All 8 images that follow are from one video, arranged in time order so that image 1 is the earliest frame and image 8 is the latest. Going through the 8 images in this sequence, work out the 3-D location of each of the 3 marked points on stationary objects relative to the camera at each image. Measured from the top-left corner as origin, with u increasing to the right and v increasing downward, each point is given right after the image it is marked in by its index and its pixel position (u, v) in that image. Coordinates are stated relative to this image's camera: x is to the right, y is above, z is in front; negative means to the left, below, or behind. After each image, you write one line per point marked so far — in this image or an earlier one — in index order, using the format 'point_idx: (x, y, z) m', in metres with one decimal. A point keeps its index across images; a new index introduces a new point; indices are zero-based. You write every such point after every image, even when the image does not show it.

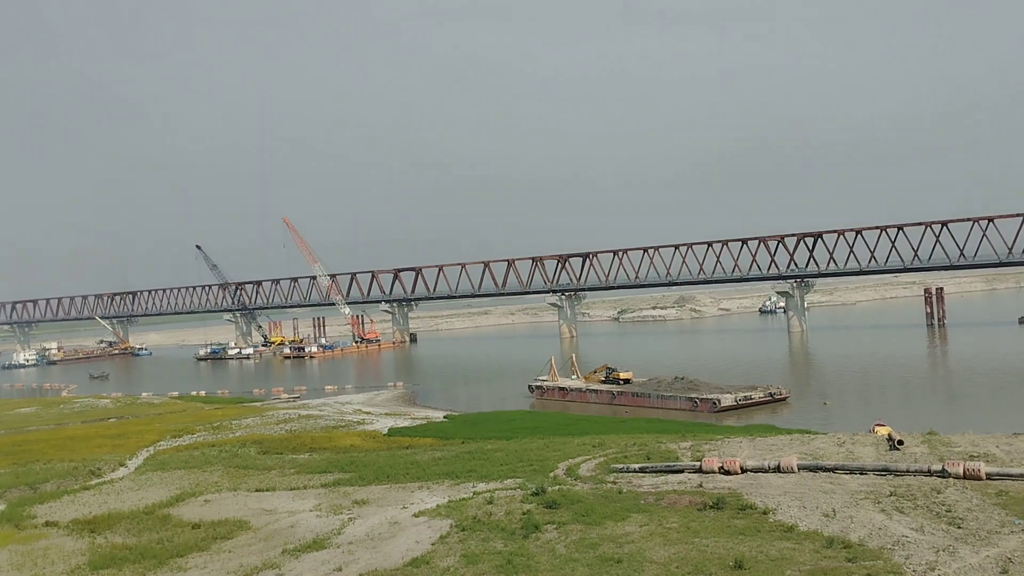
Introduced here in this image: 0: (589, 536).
0: (+1.3, -4.2, +12.8) m
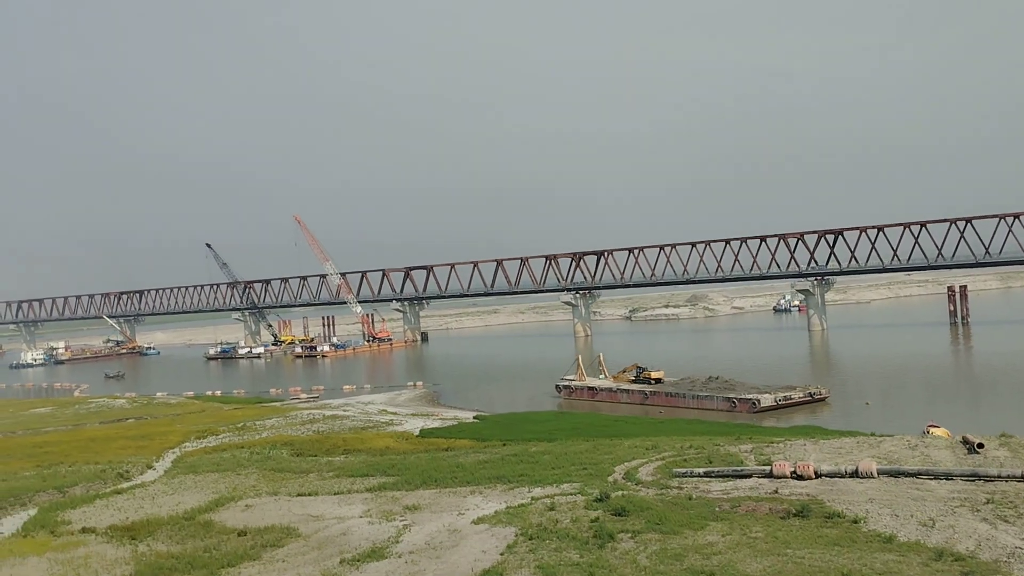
0: (+2.5, -4.1, +12.0) m
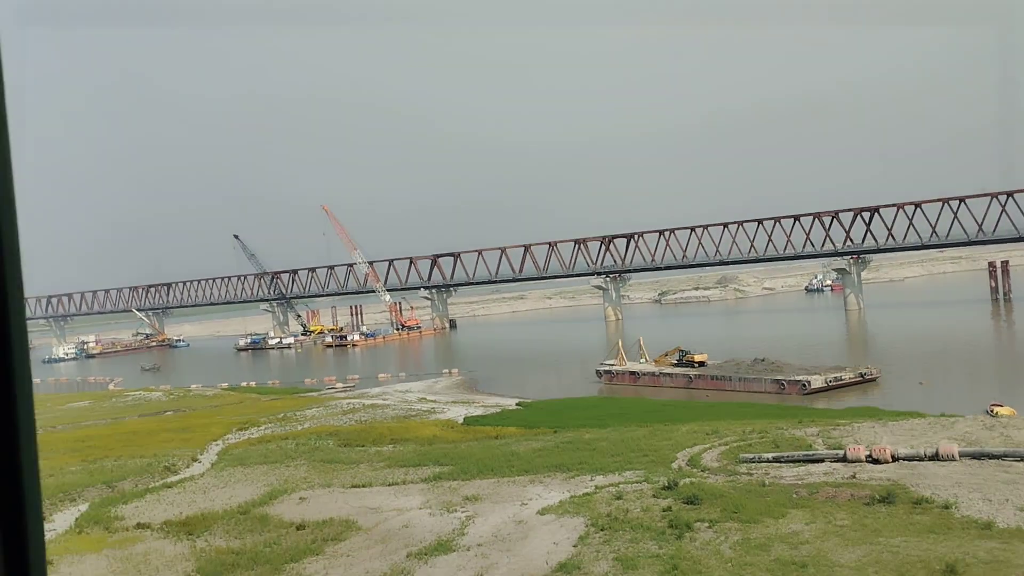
0: (+3.6, -3.7, +11.5) m
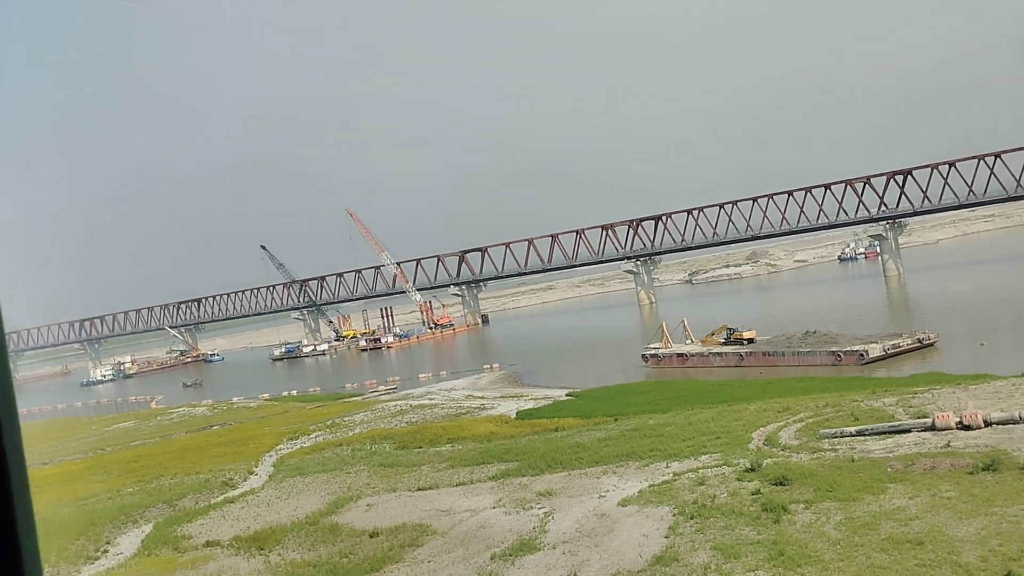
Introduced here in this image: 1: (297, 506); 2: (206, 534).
0: (+4.9, -3.3, +10.9) m
1: (-4.9, -4.9, +17.2) m
2: (-6.5, -5.3, +16.2) m
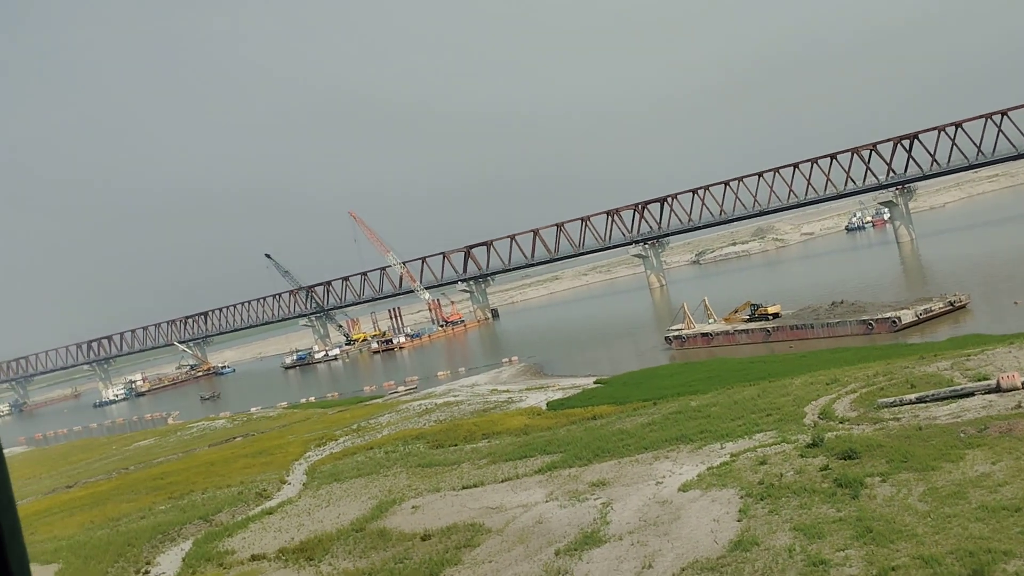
0: (+5.8, -2.7, +10.4) m
1: (-3.8, -5.0, +16.7) m
2: (-5.5, -5.4, +15.8) m
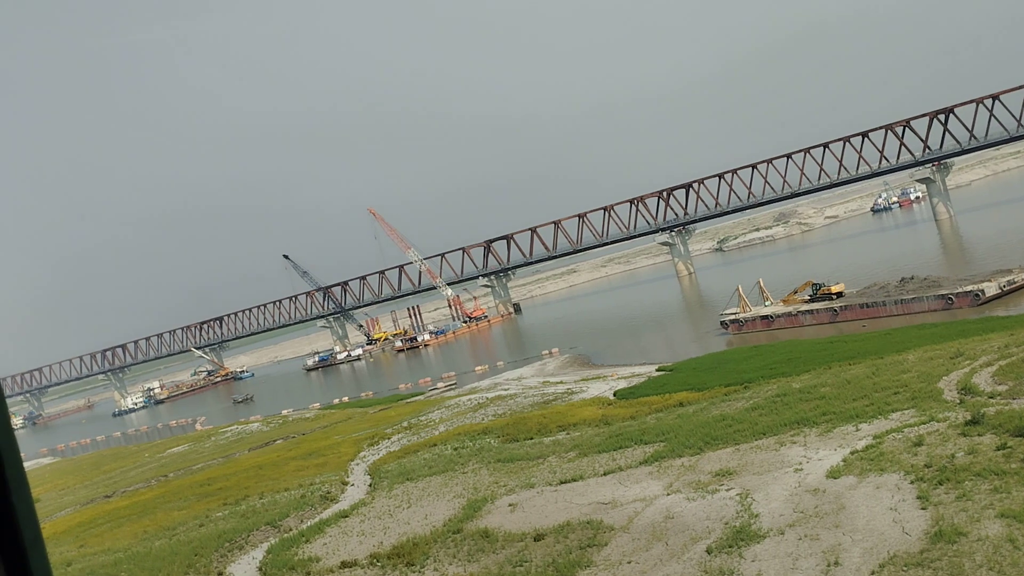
0: (+7.8, -2.1, +9.1) m
1: (-1.8, -4.6, +15.5) m
2: (-3.4, -5.1, +14.5) m
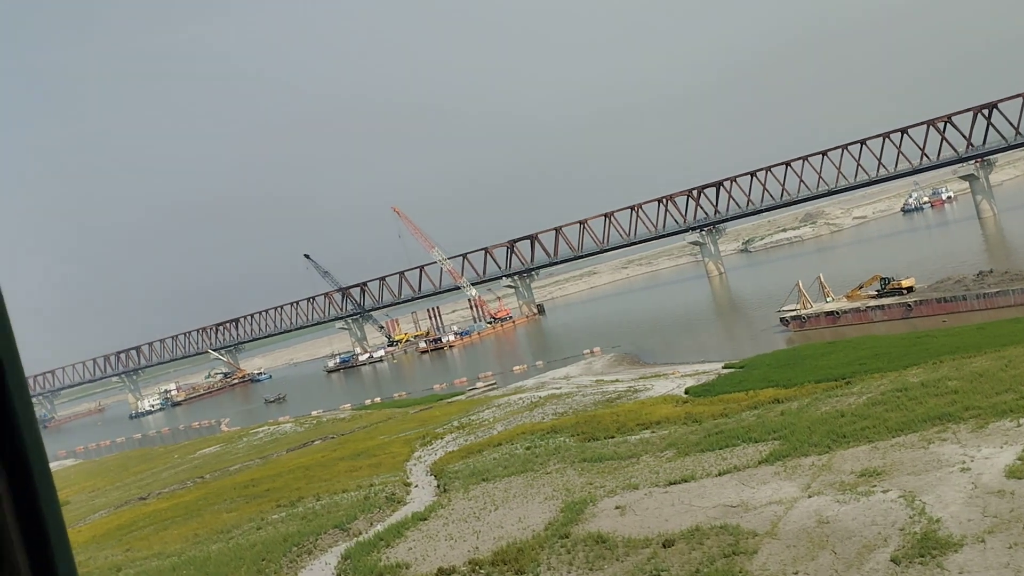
0: (+9.6, -1.7, +7.7) m
1: (+0.1, -4.3, +14.2) m
2: (-1.5, -4.8, +13.3) m
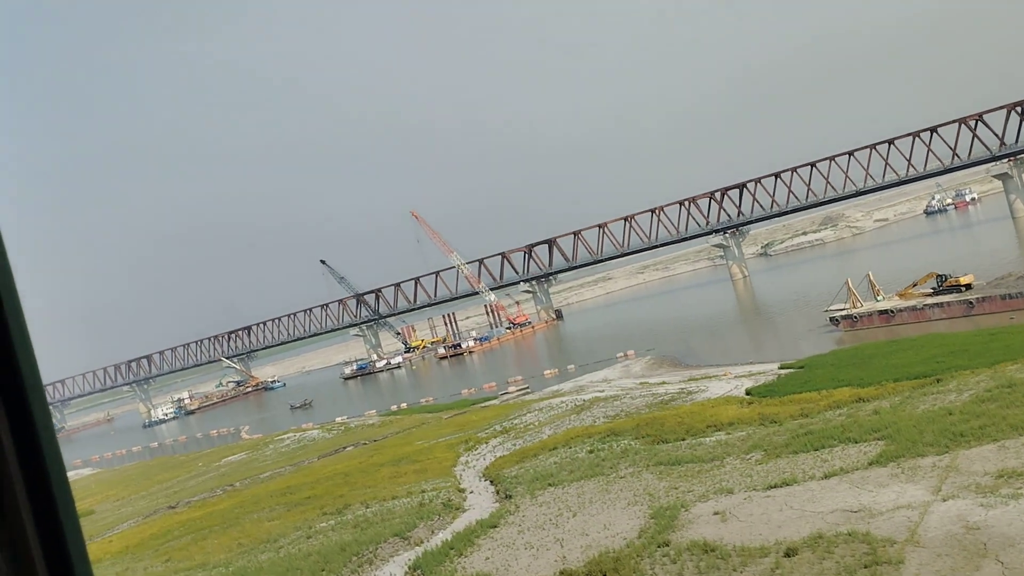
0: (+11.0, -1.4, +6.7) m
1: (+1.6, -4.1, +13.2) m
2: (-0.1, -4.6, +12.3) m
